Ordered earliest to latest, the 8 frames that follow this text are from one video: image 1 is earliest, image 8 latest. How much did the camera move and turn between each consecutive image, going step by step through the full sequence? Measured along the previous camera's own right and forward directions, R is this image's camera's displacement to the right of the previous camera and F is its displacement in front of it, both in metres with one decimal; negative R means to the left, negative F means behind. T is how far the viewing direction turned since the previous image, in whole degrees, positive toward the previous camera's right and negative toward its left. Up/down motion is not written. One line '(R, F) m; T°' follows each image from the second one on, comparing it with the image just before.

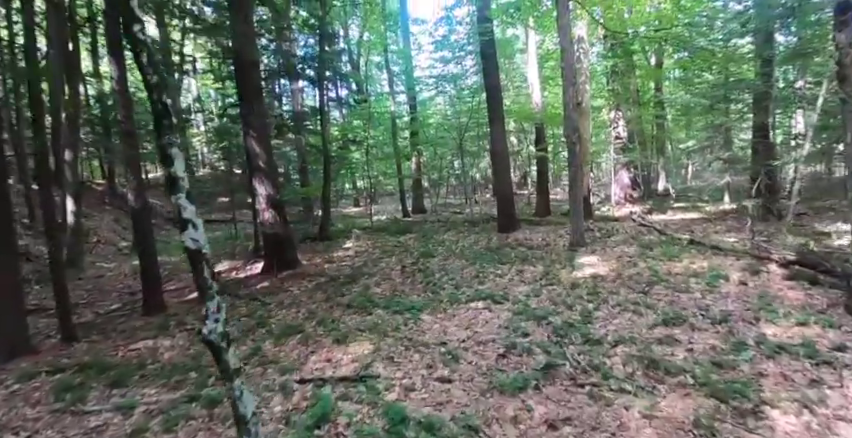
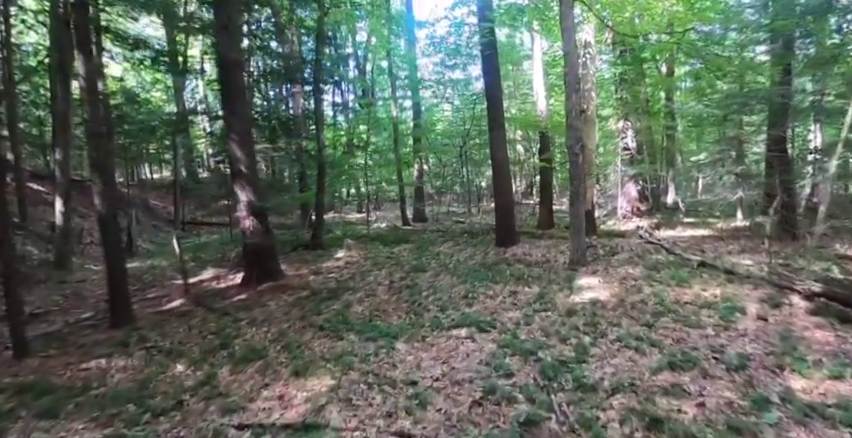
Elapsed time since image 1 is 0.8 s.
(+0.3, +0.5) m; -1°
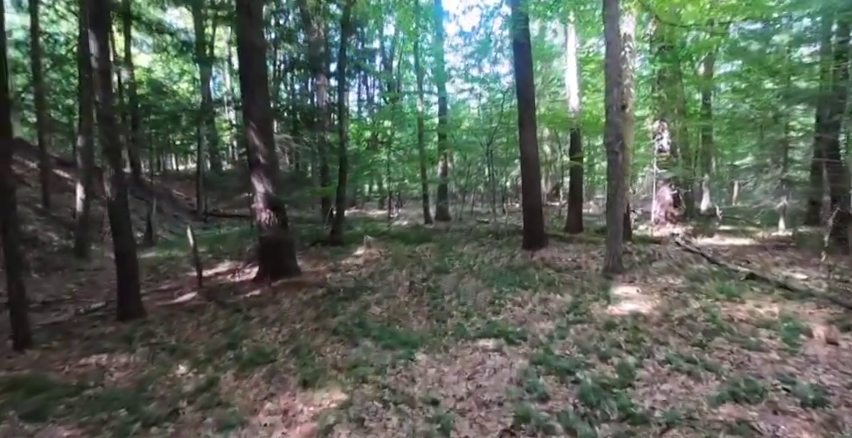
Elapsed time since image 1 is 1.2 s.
(-0.1, +0.4) m; -3°
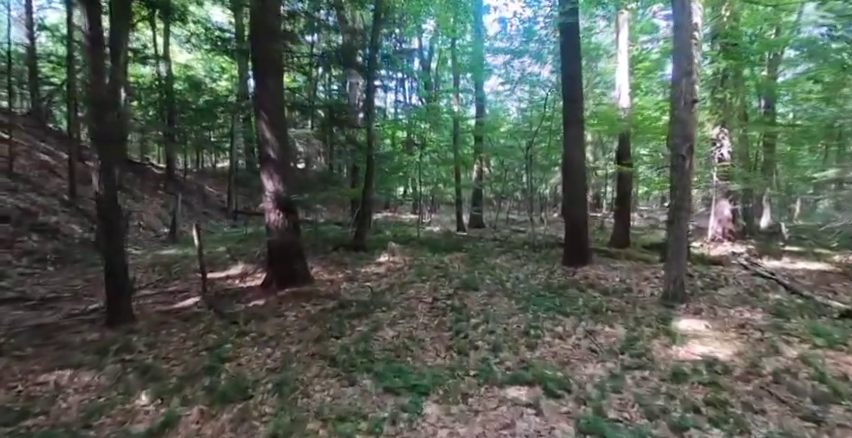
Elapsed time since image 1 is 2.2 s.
(+0.1, +0.9) m; -4°
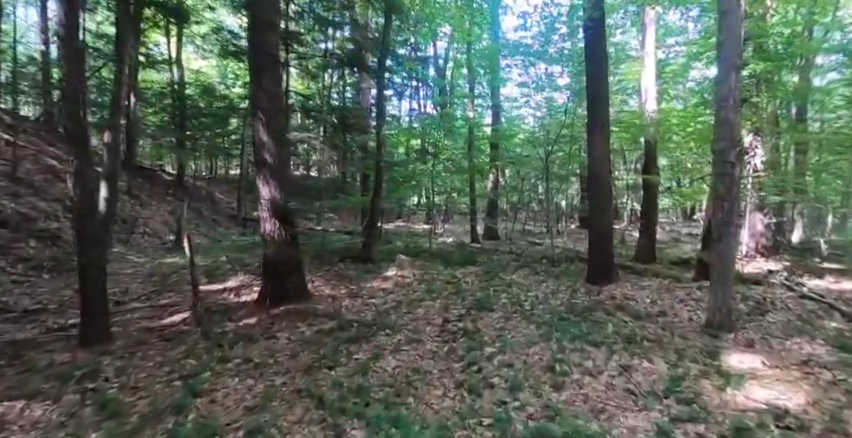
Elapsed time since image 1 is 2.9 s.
(+0.1, +0.6) m; -2°
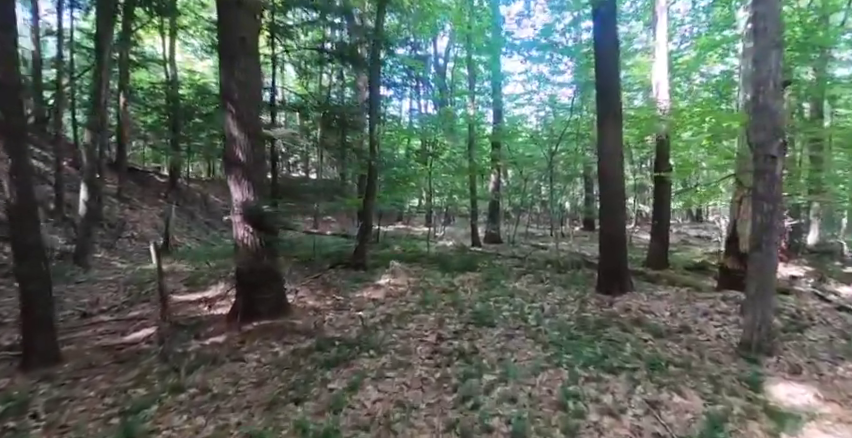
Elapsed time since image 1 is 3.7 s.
(+0.1, +0.7) m; 0°
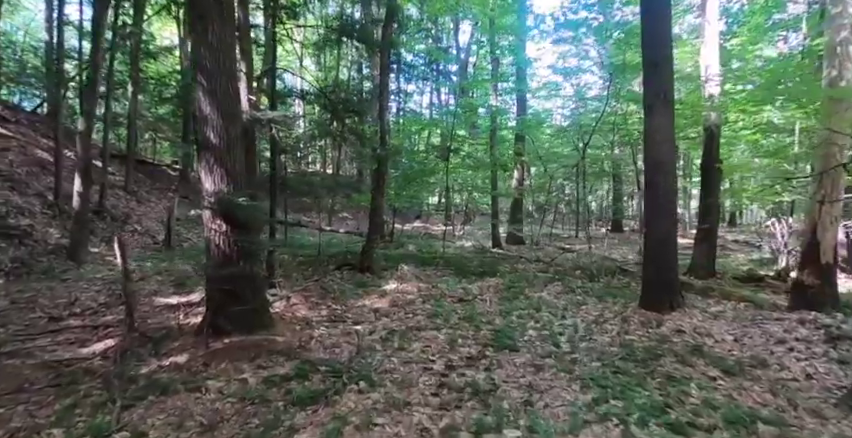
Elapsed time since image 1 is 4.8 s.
(+0.1, +1.0) m; -3°
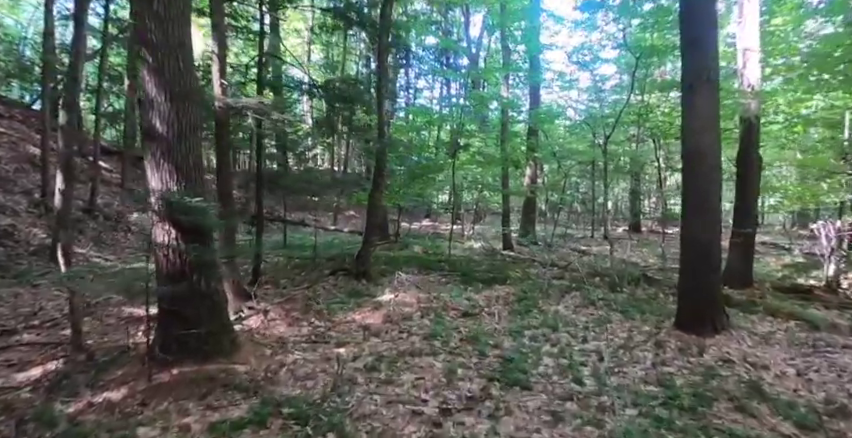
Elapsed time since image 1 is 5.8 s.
(+0.2, +0.8) m; -2°
